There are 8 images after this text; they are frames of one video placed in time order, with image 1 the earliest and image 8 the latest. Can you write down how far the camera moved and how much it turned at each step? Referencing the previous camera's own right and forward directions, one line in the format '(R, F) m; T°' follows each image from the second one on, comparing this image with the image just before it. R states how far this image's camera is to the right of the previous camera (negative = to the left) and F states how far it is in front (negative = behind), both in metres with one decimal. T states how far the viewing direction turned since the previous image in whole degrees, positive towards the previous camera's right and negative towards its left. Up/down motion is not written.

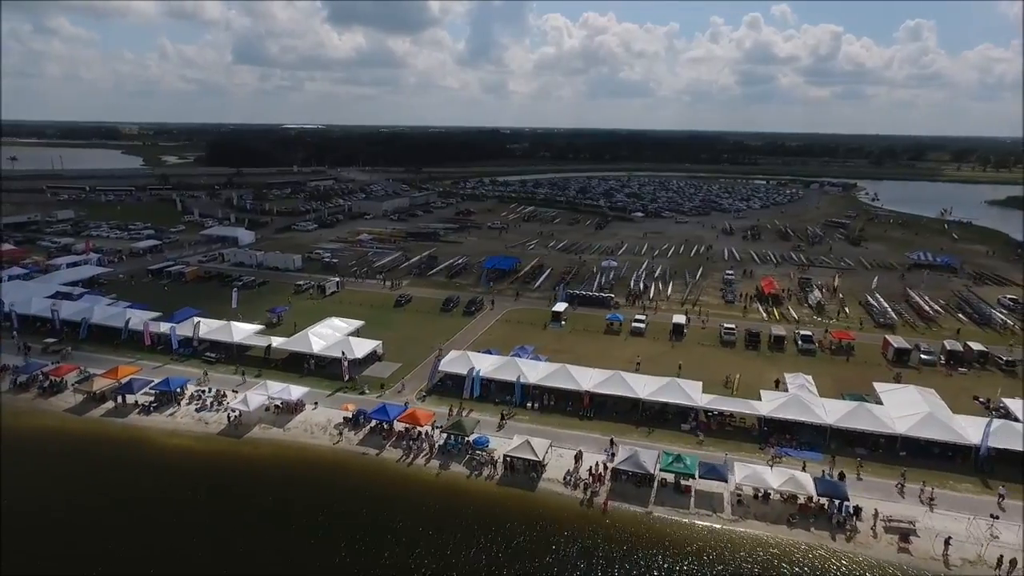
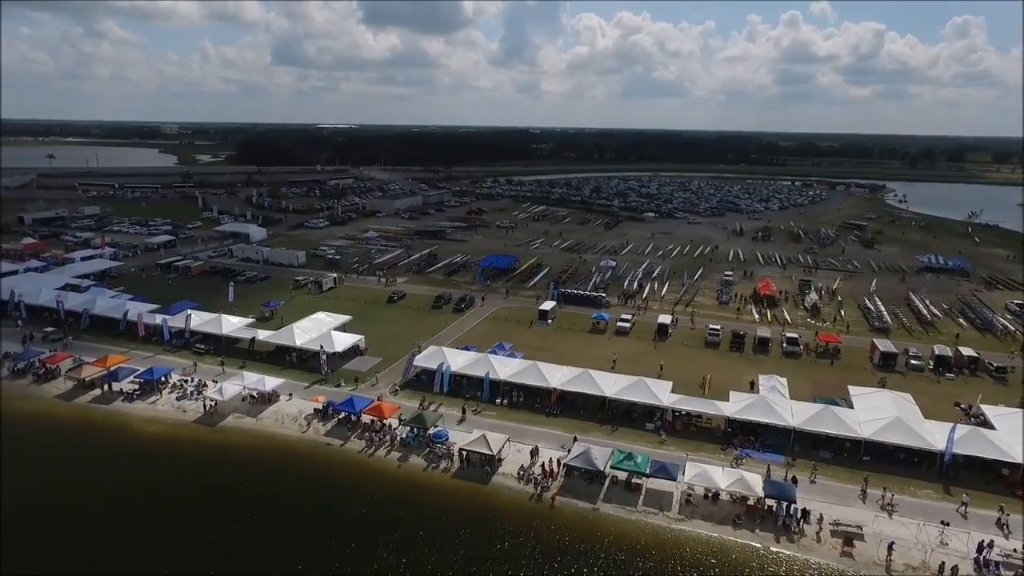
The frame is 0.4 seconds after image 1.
(+2.2, -0.2) m; -3°
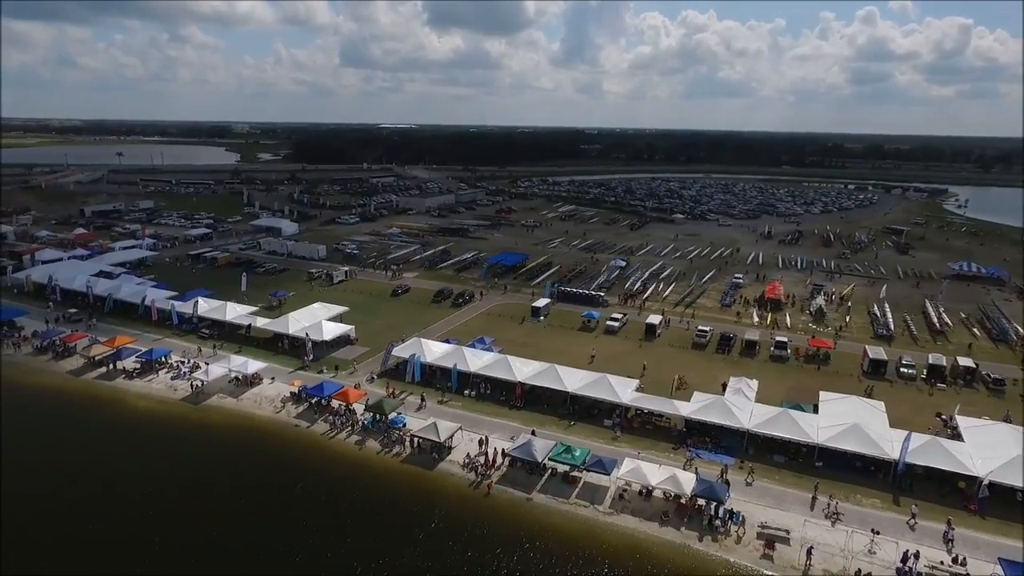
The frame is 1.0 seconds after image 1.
(+3.3, -0.4) m; -5°
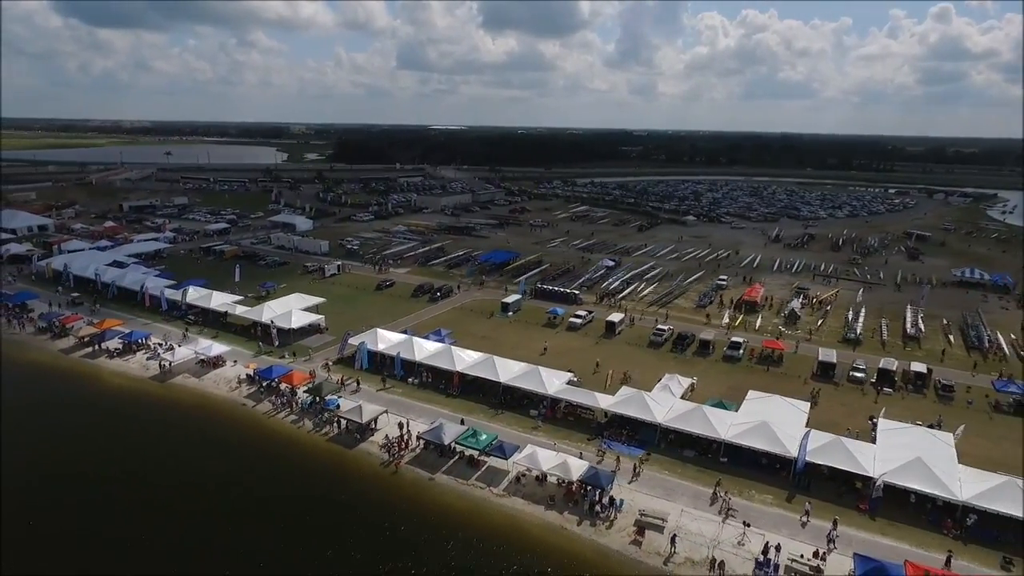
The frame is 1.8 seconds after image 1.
(+4.3, -0.7) m; -5°
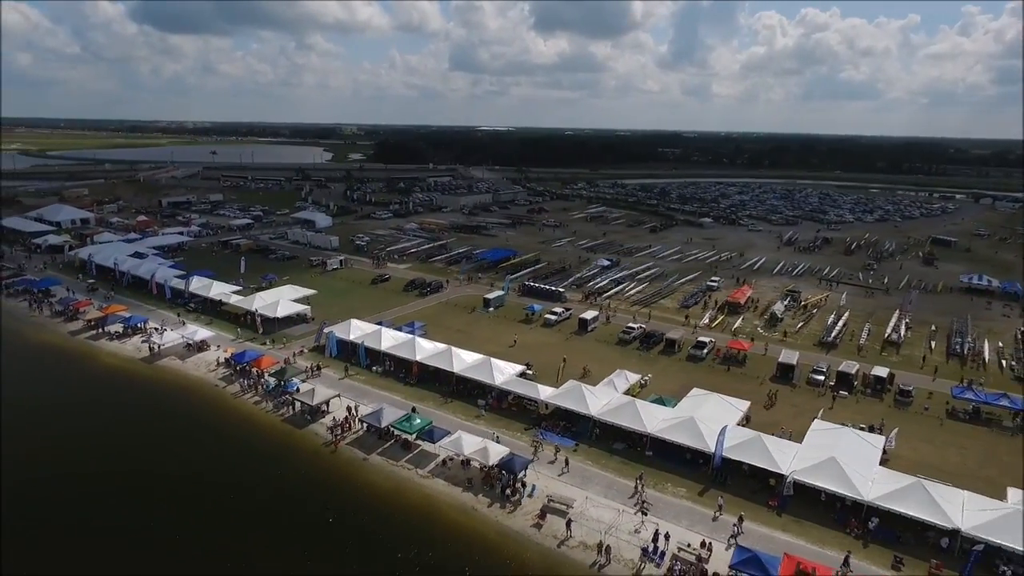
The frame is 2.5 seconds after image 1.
(+3.6, -0.7) m; -4°
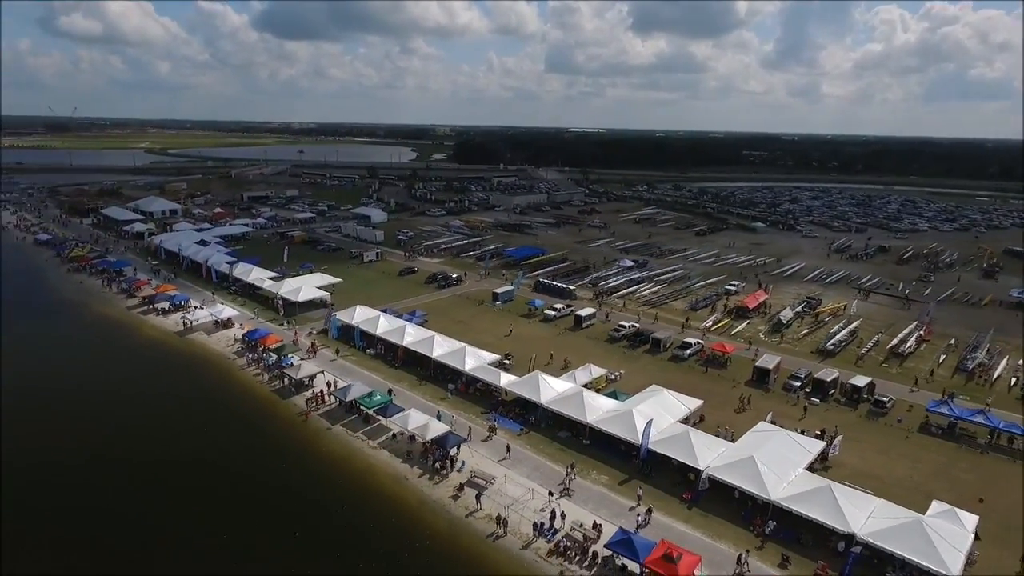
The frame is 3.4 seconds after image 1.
(+4.6, -0.9) m; -8°
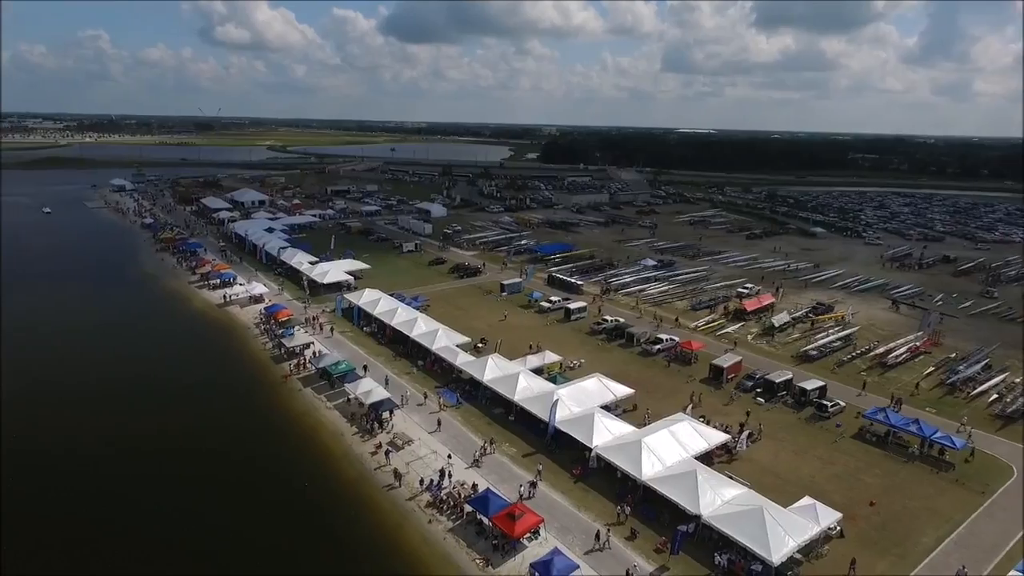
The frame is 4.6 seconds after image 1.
(+5.9, -1.3) m; -10°
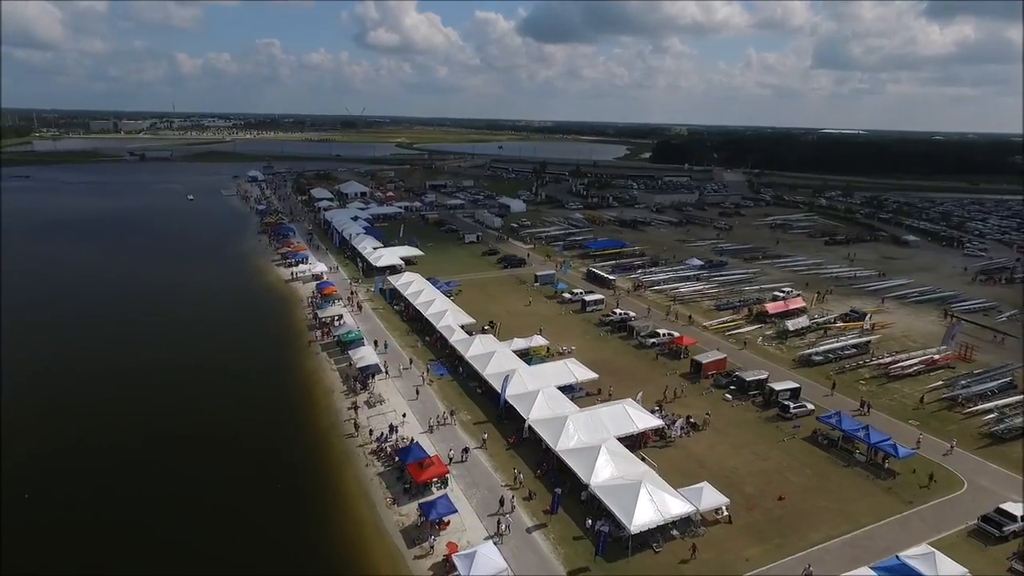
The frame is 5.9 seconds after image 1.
(+5.8, -1.3) m; -11°
